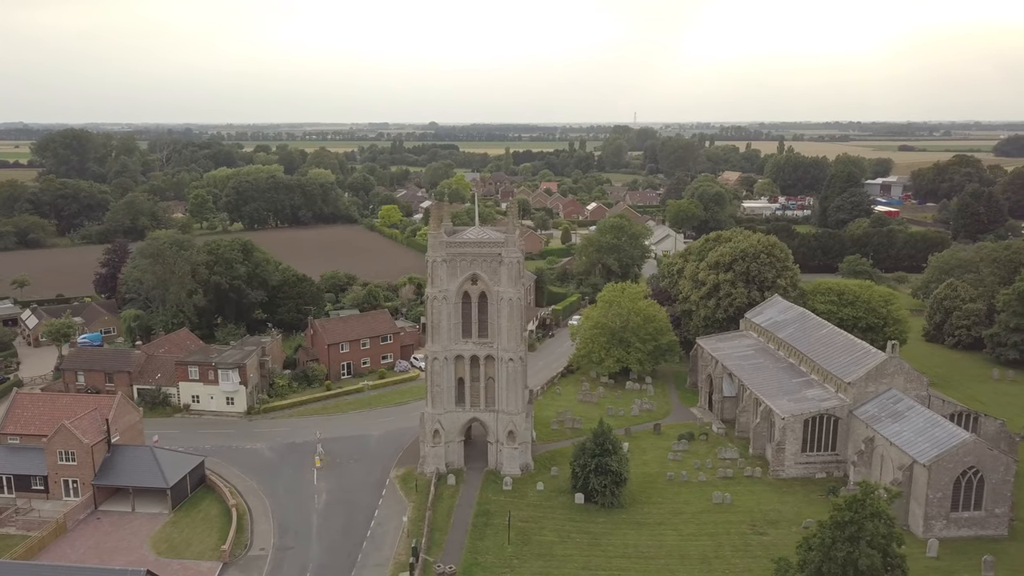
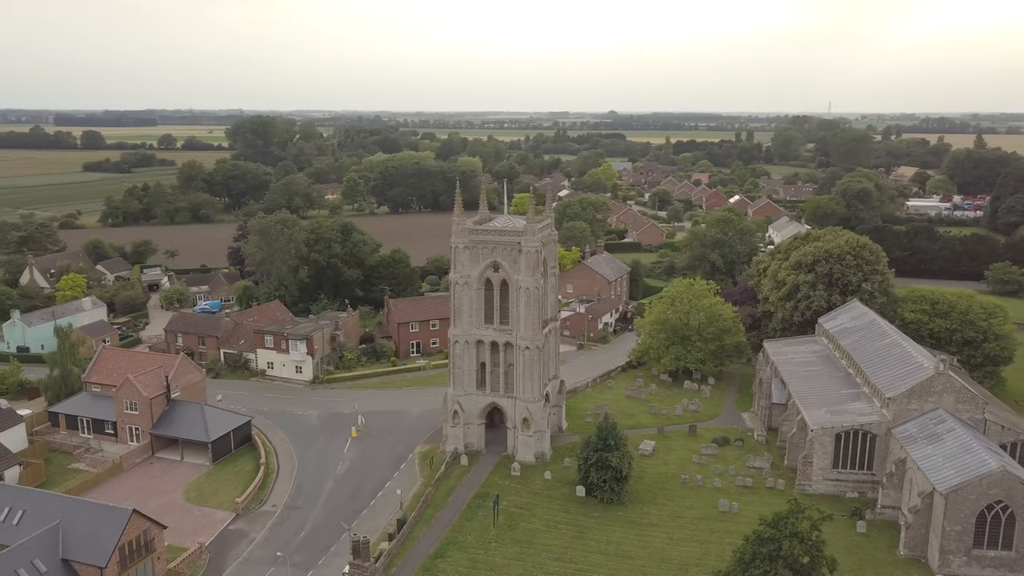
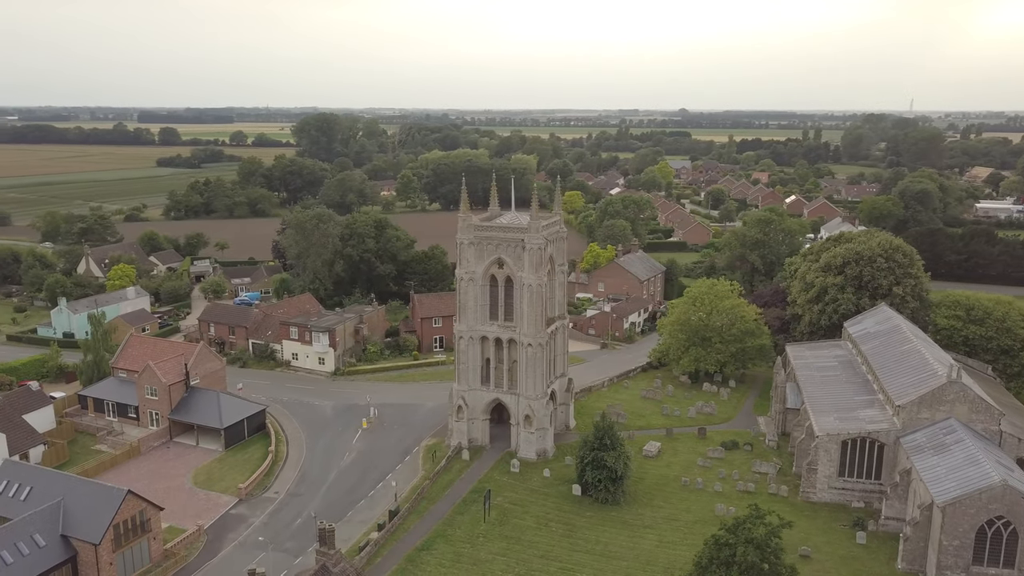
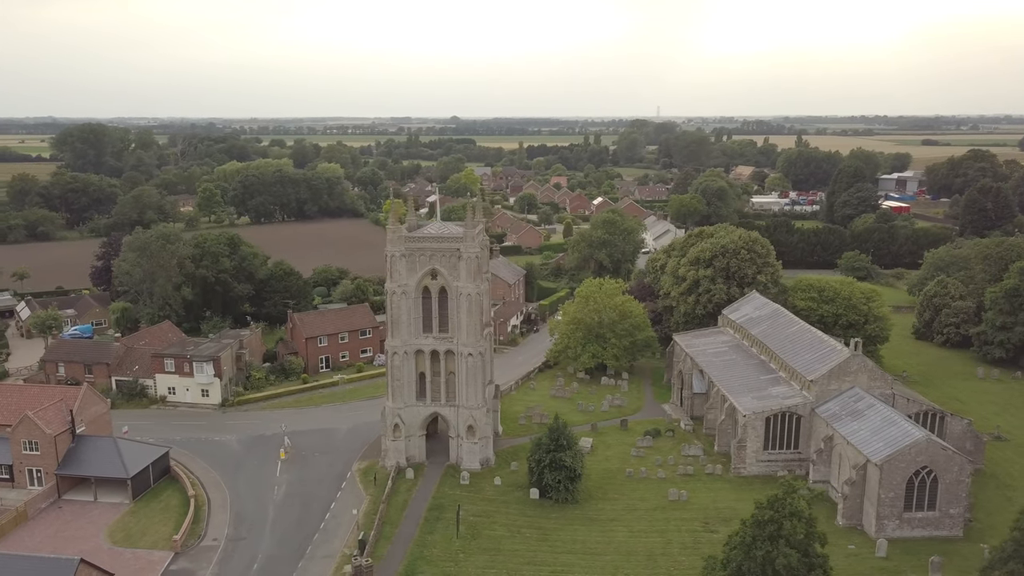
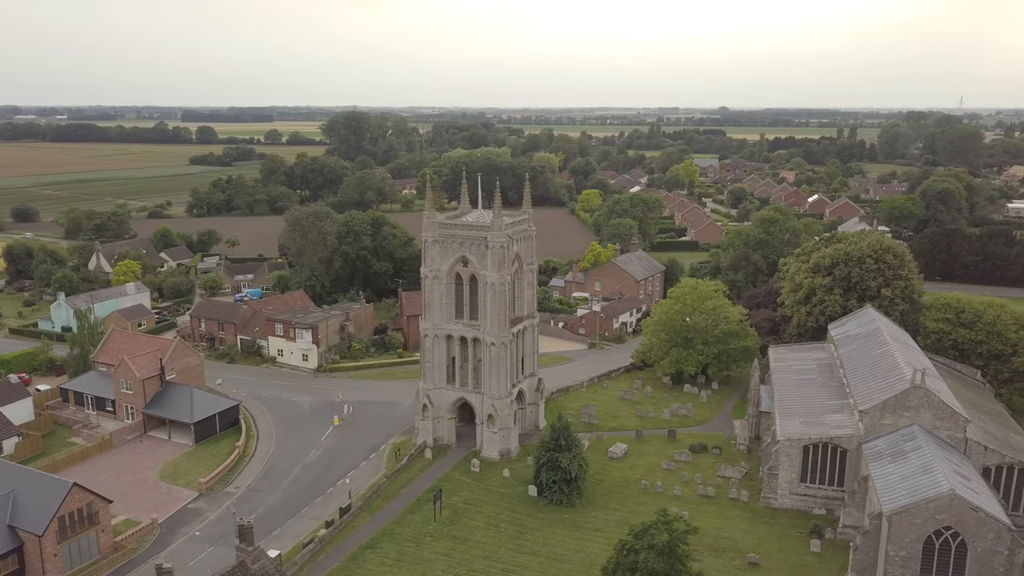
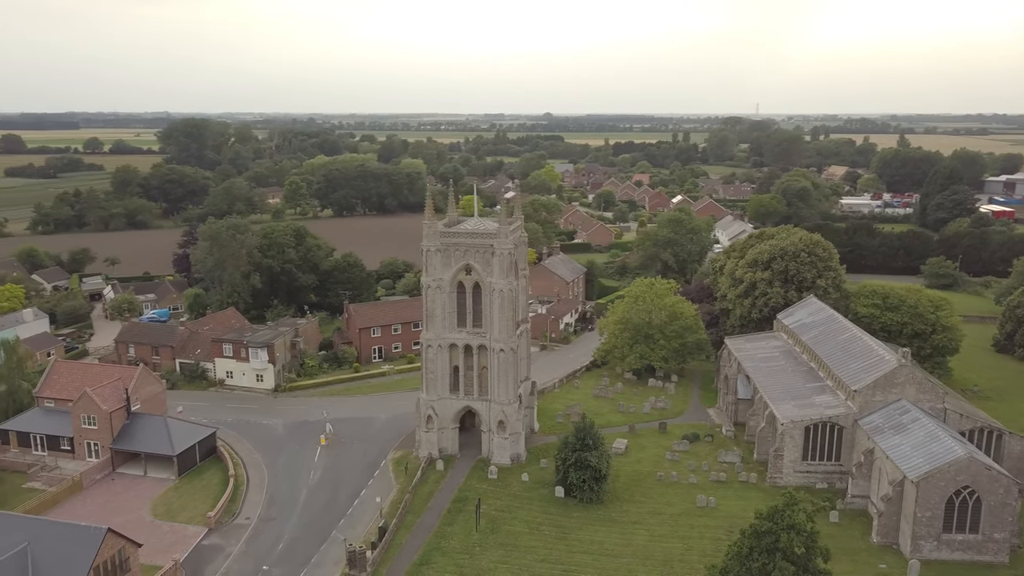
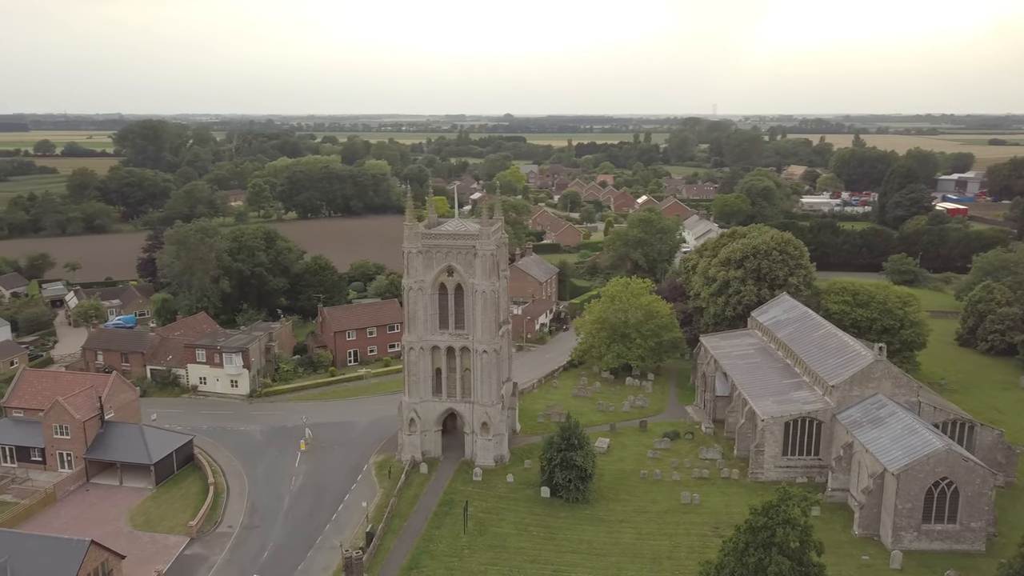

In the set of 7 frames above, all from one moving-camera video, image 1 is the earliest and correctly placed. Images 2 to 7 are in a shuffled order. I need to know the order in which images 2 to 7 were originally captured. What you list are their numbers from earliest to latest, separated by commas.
4, 7, 6, 2, 3, 5
